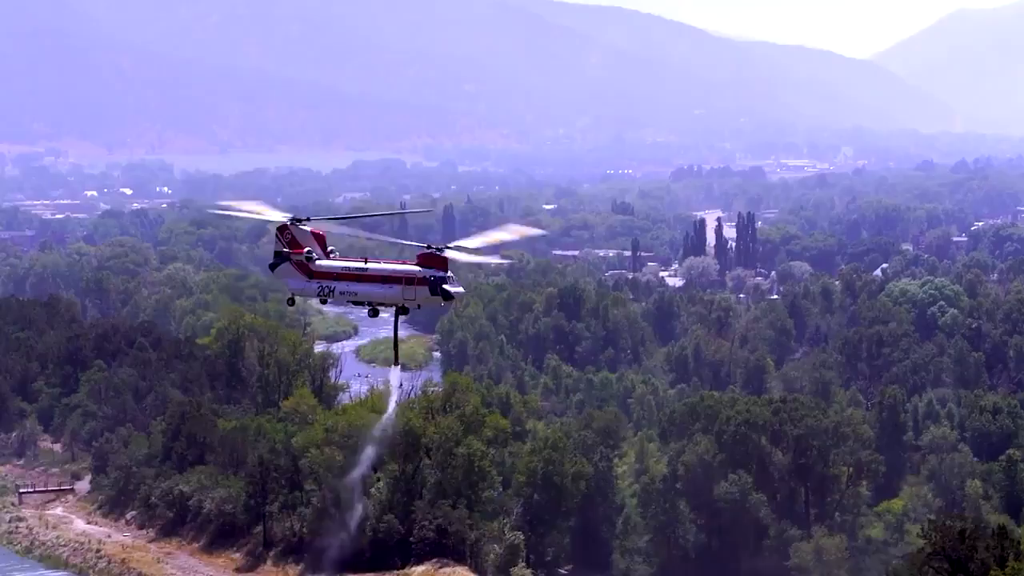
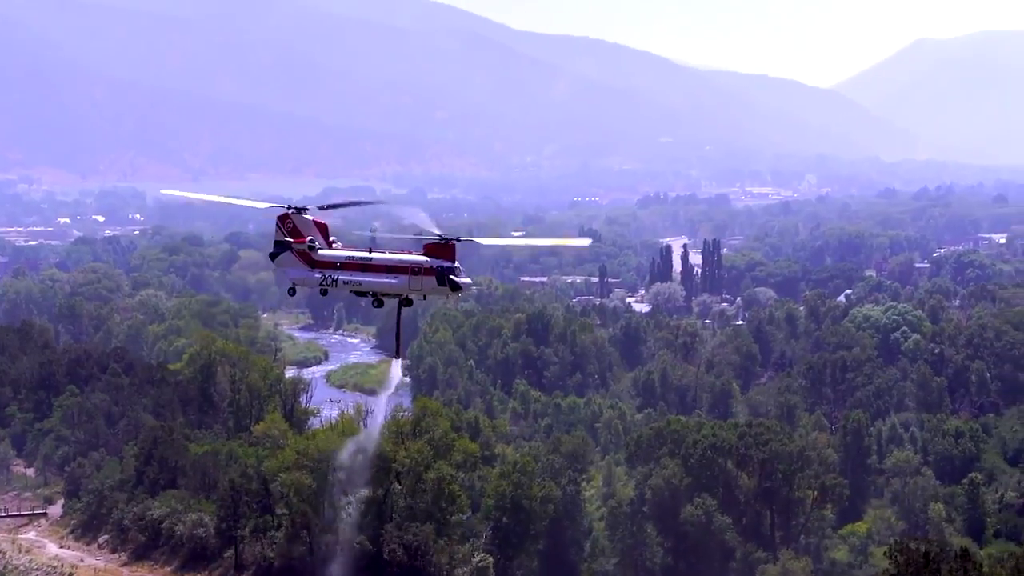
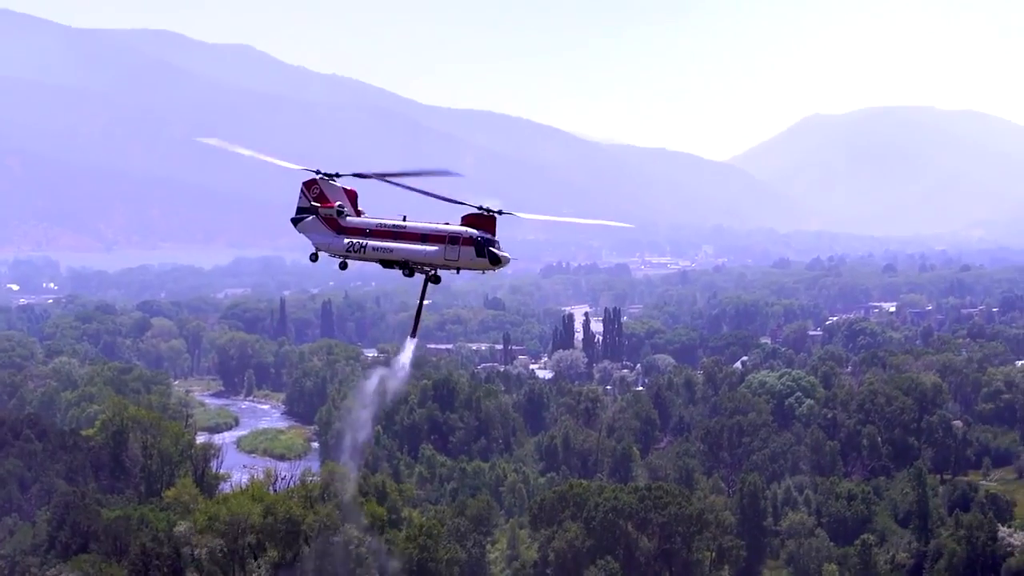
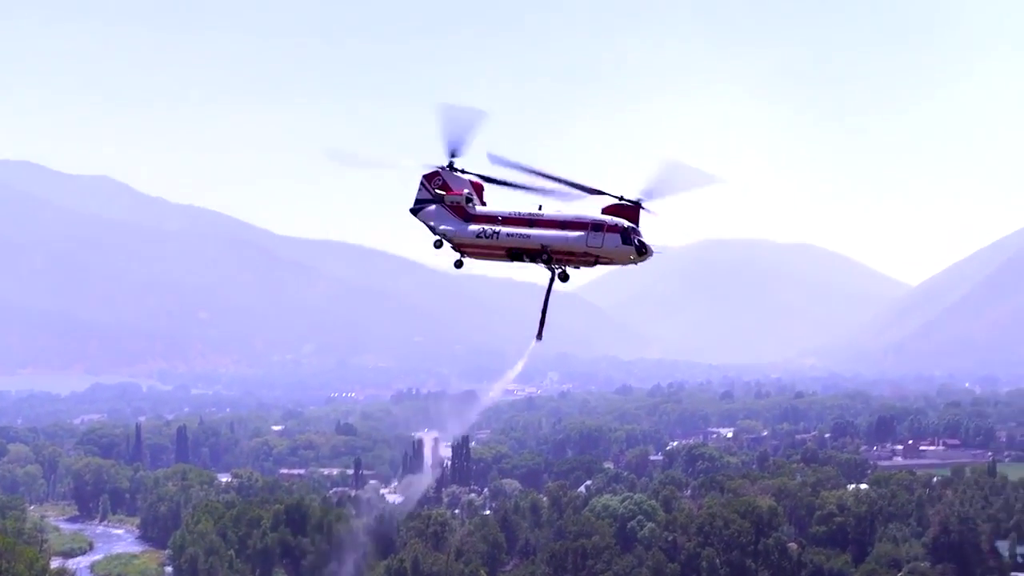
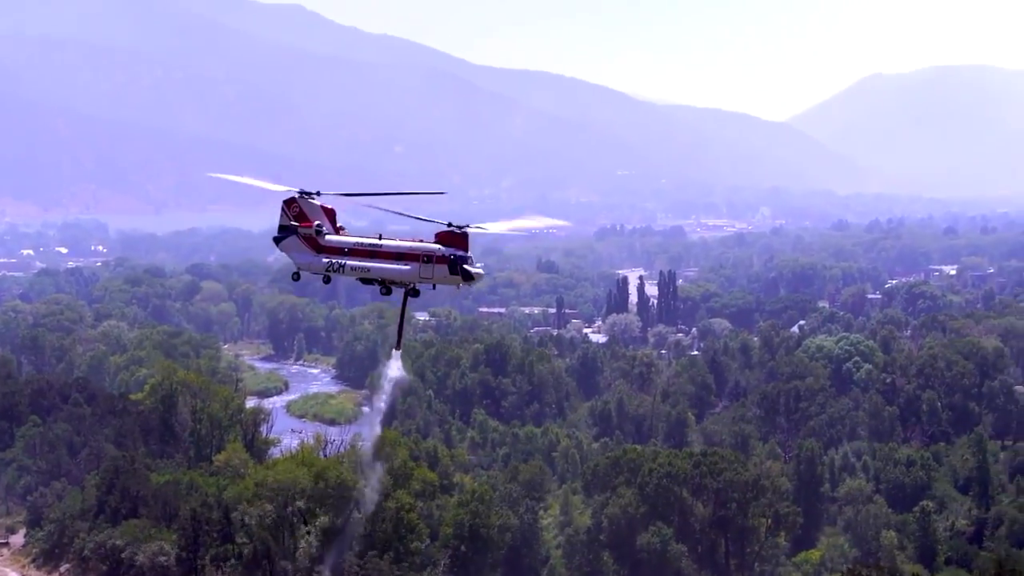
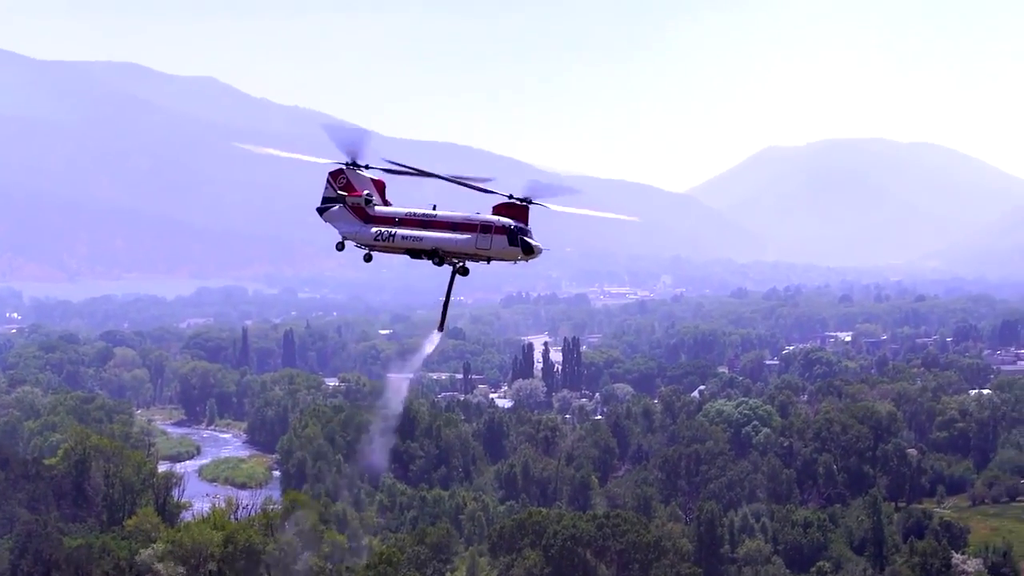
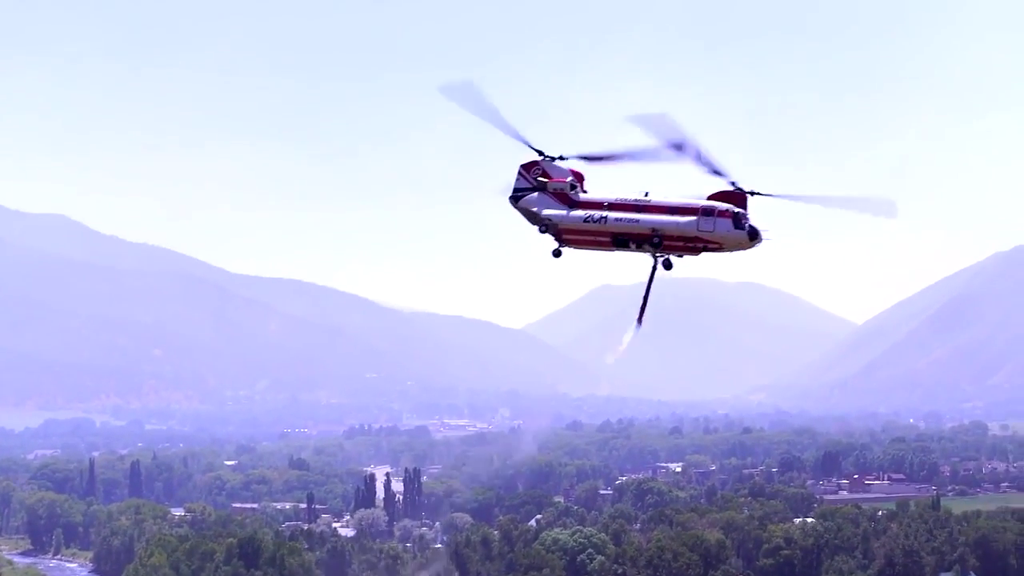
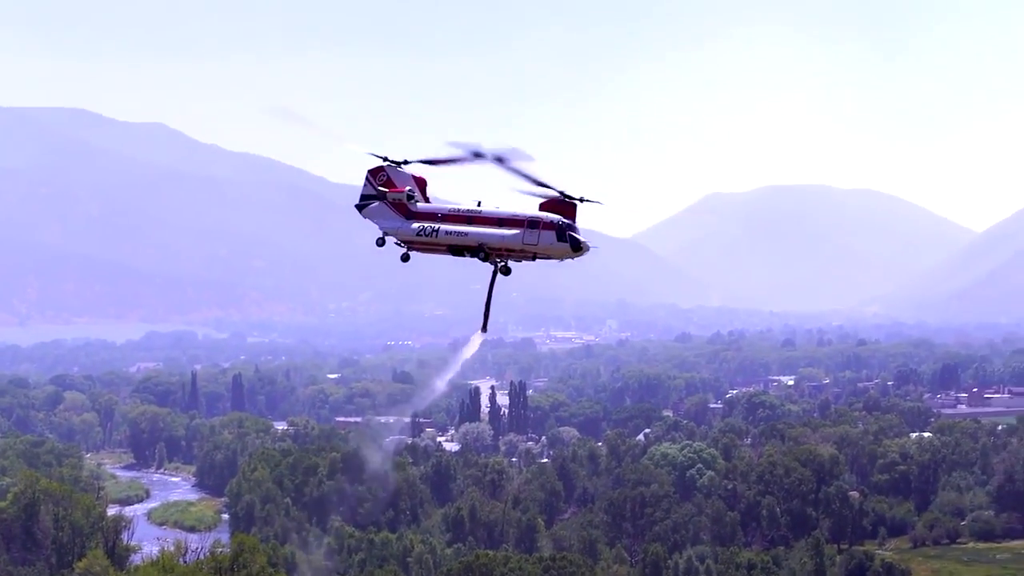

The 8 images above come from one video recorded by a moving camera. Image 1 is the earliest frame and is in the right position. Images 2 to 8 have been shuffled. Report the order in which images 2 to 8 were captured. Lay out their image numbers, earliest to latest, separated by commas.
2, 5, 3, 6, 8, 4, 7
